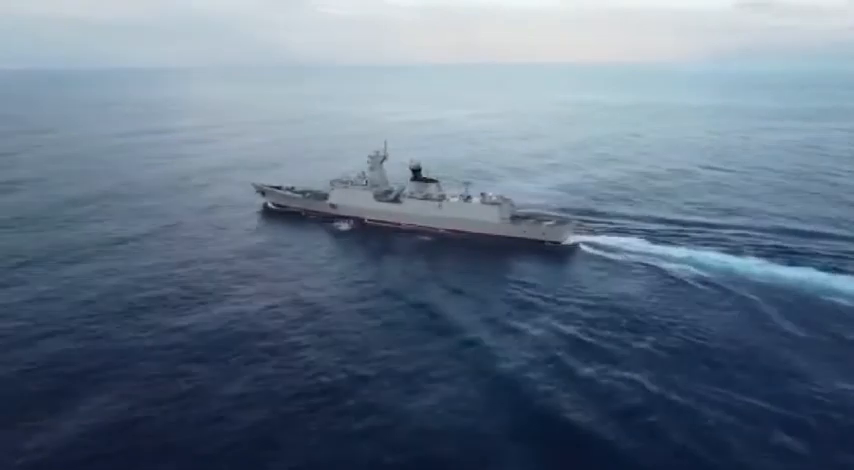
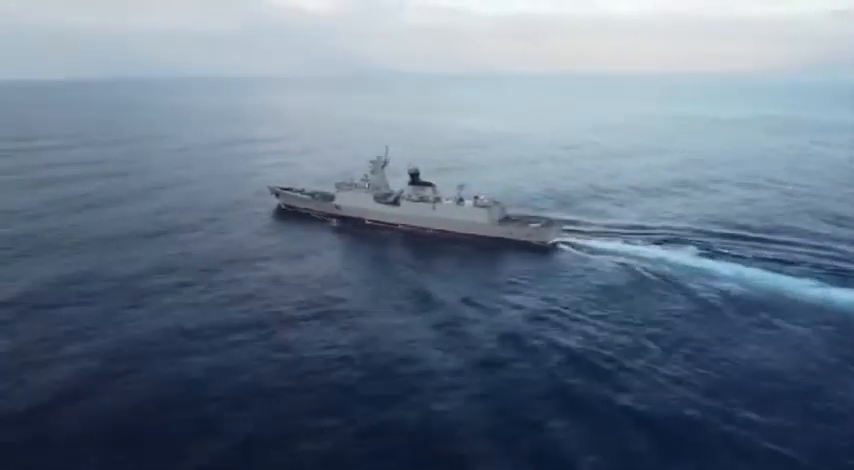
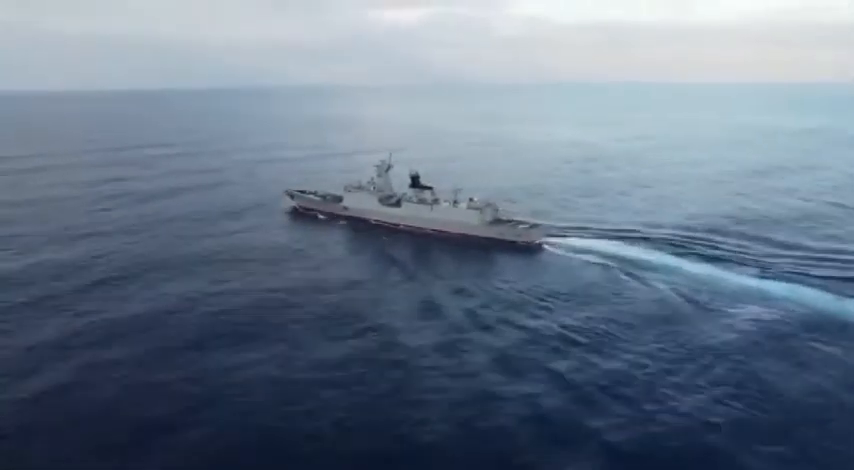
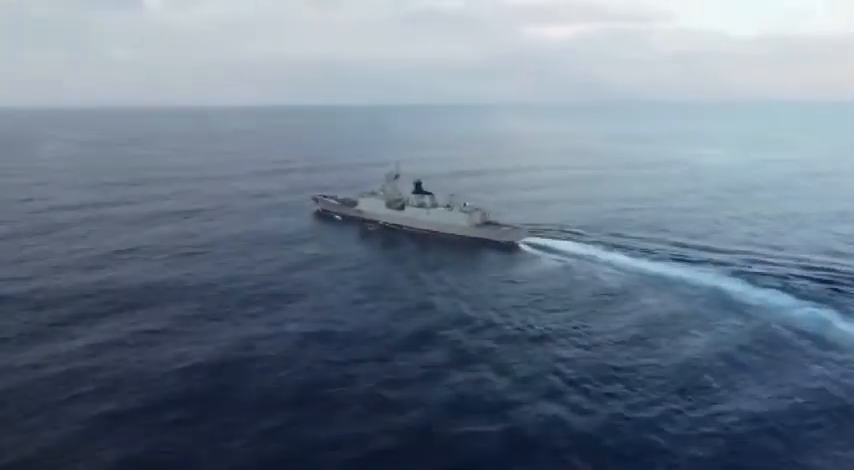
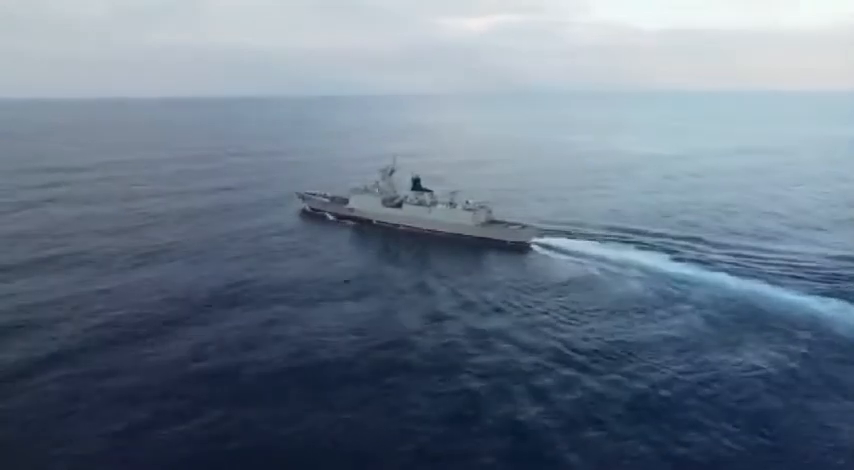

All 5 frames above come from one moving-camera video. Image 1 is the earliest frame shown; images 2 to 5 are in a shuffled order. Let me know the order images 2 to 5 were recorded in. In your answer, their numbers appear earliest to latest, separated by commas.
2, 3, 5, 4
